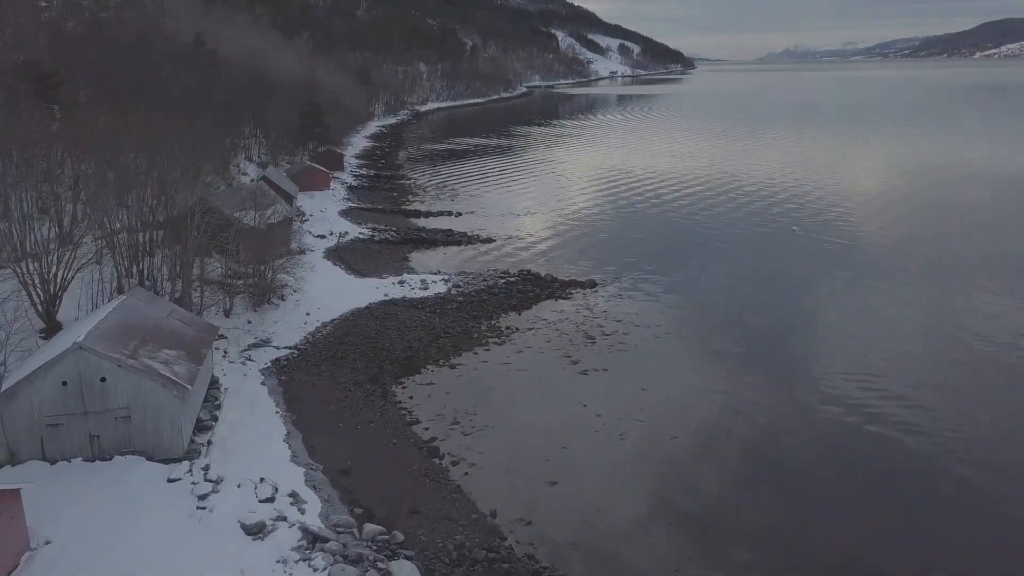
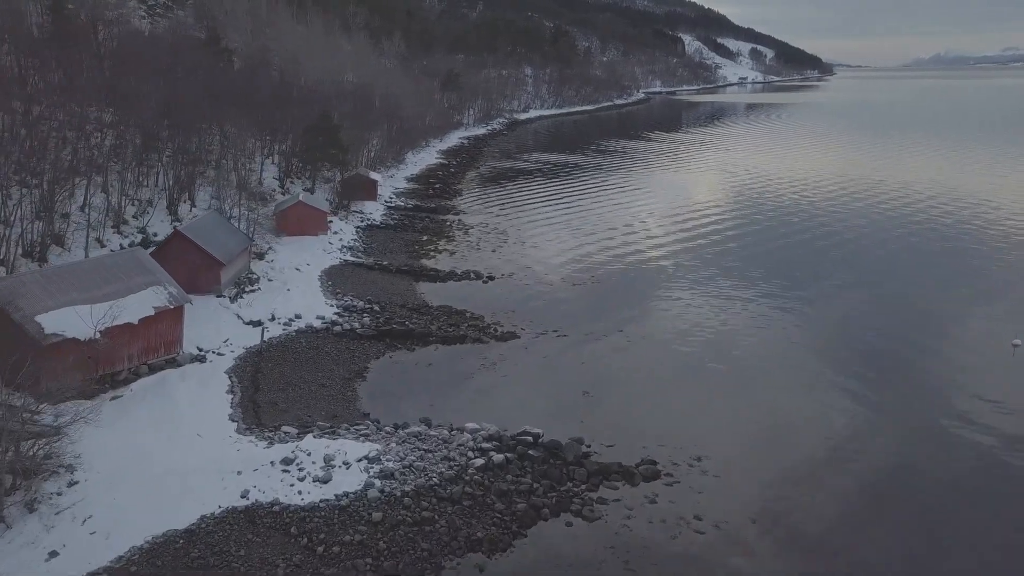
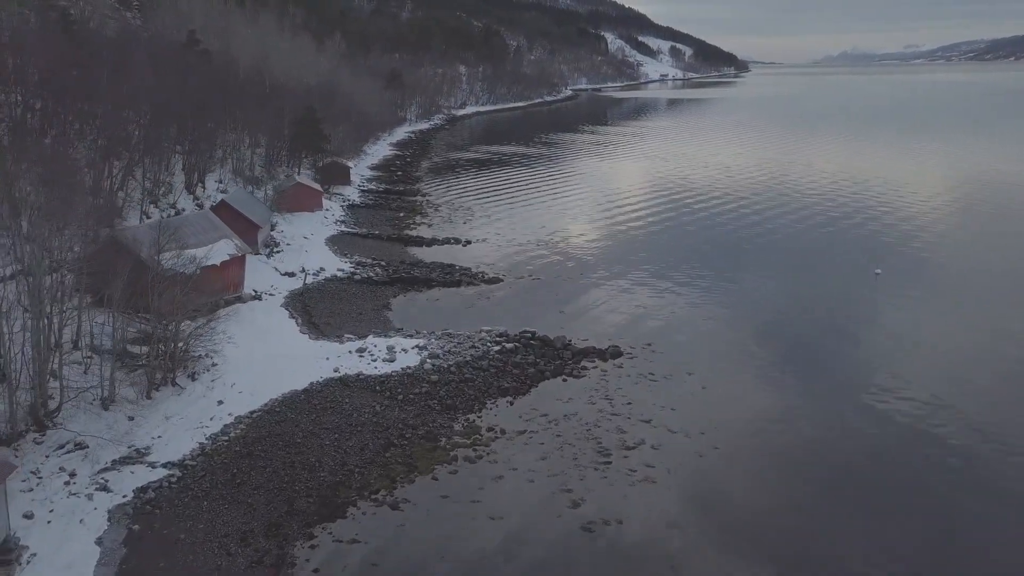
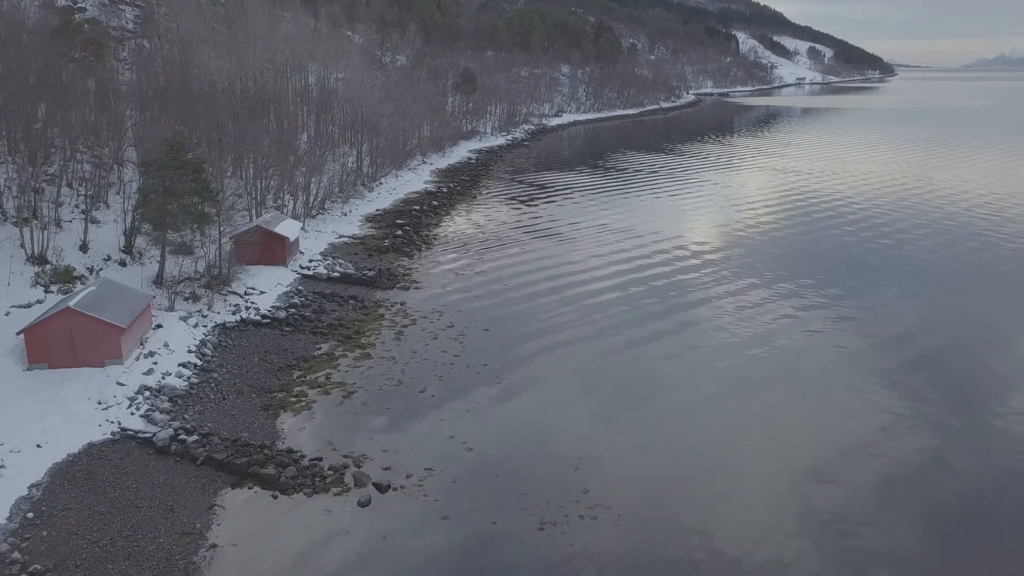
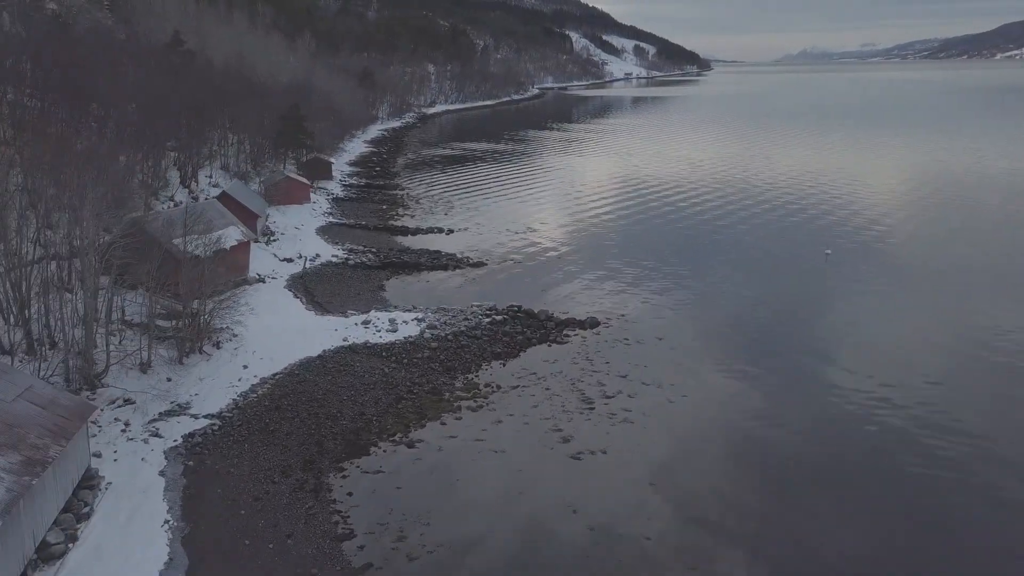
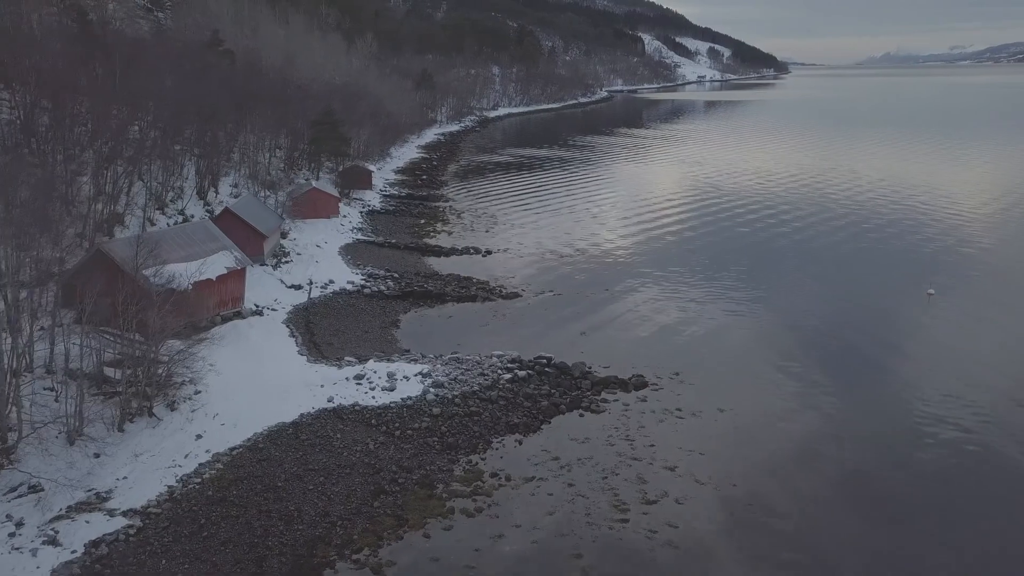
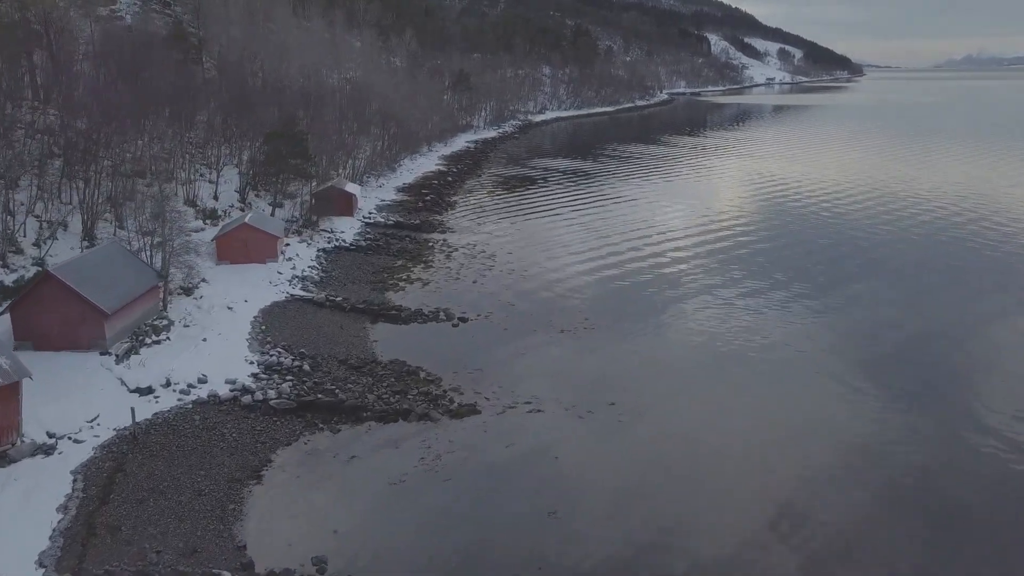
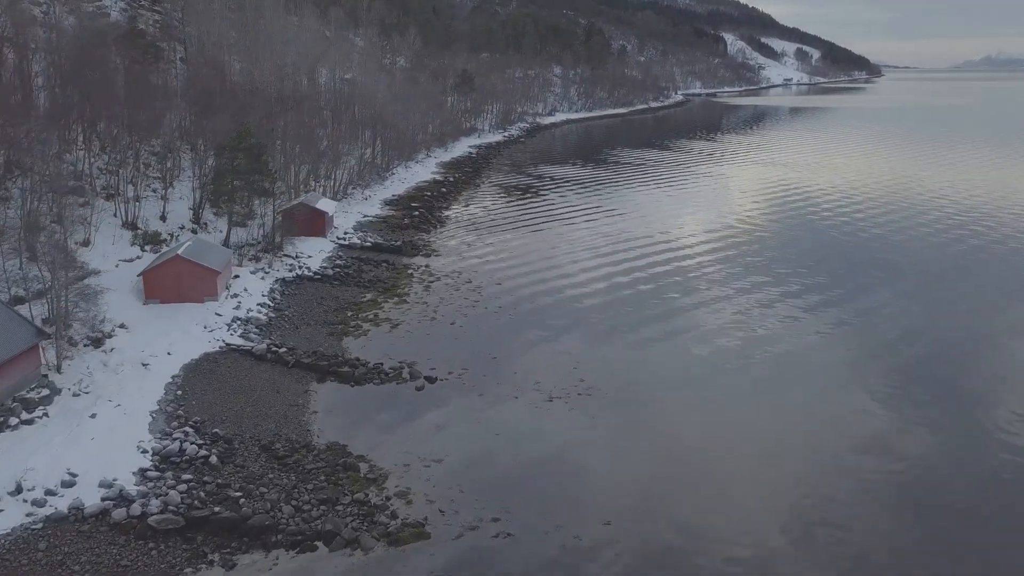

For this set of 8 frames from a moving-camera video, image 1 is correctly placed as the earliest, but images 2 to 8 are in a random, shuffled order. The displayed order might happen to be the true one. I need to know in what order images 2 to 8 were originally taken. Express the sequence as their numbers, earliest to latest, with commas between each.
5, 3, 6, 2, 7, 8, 4
